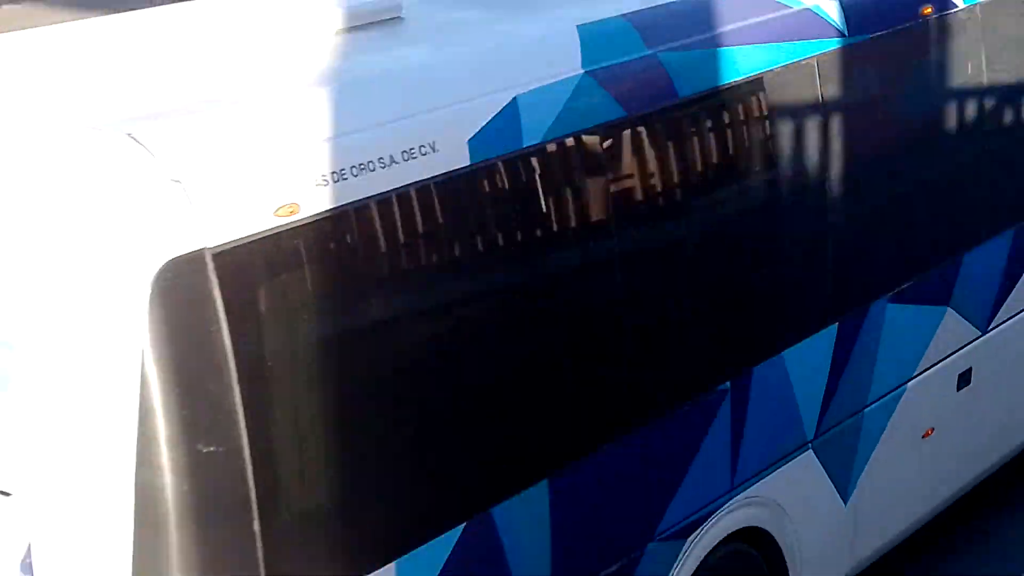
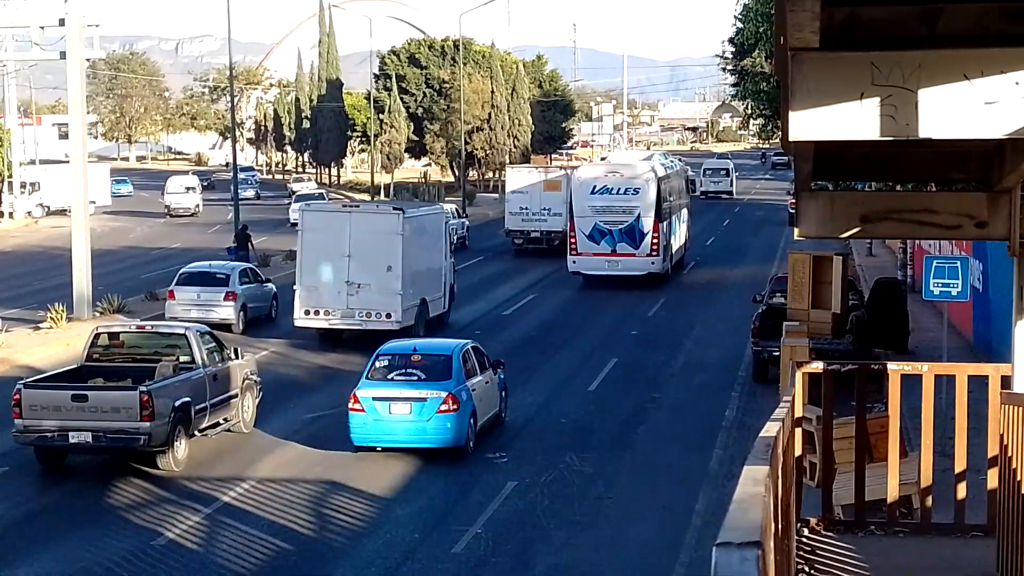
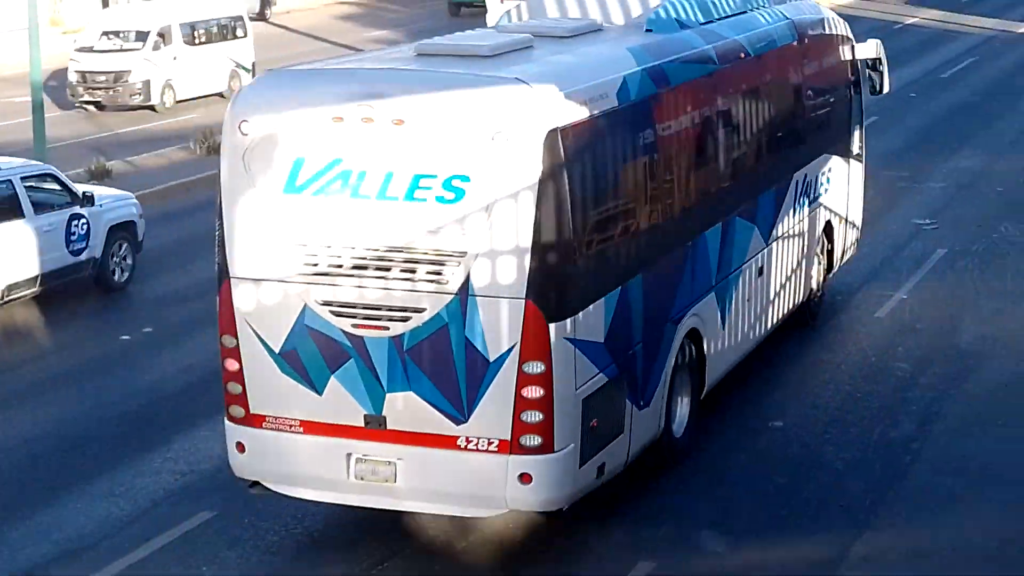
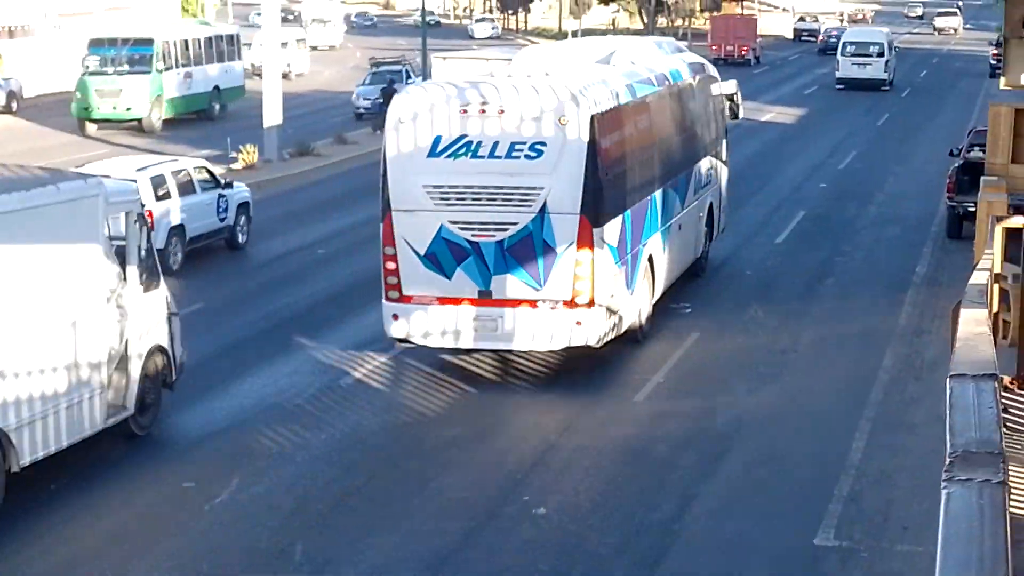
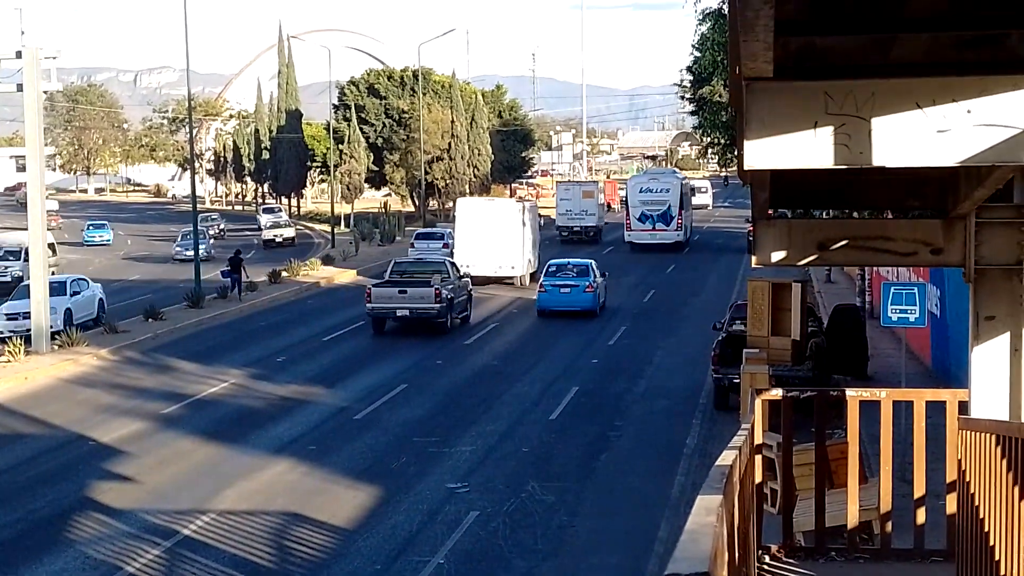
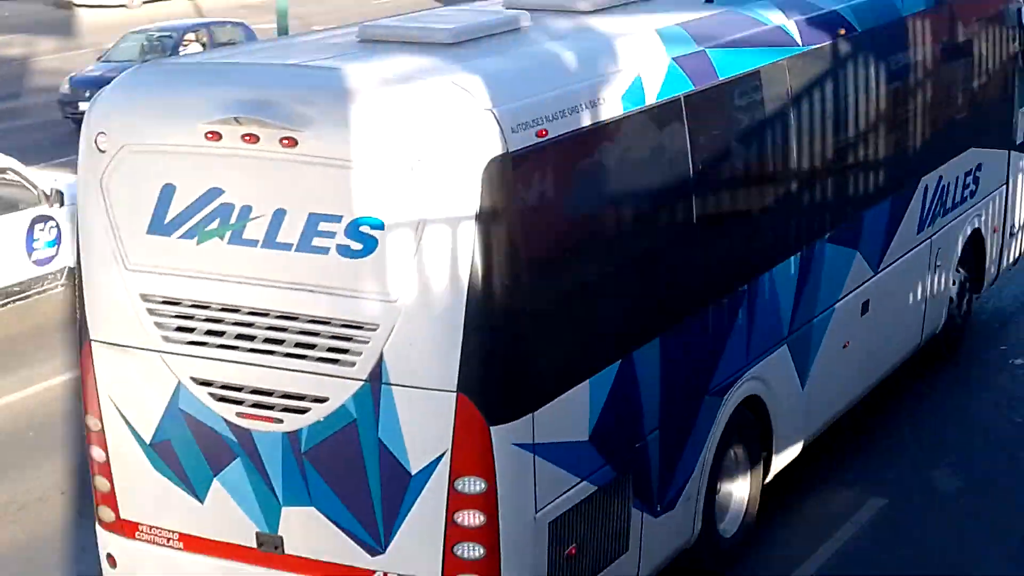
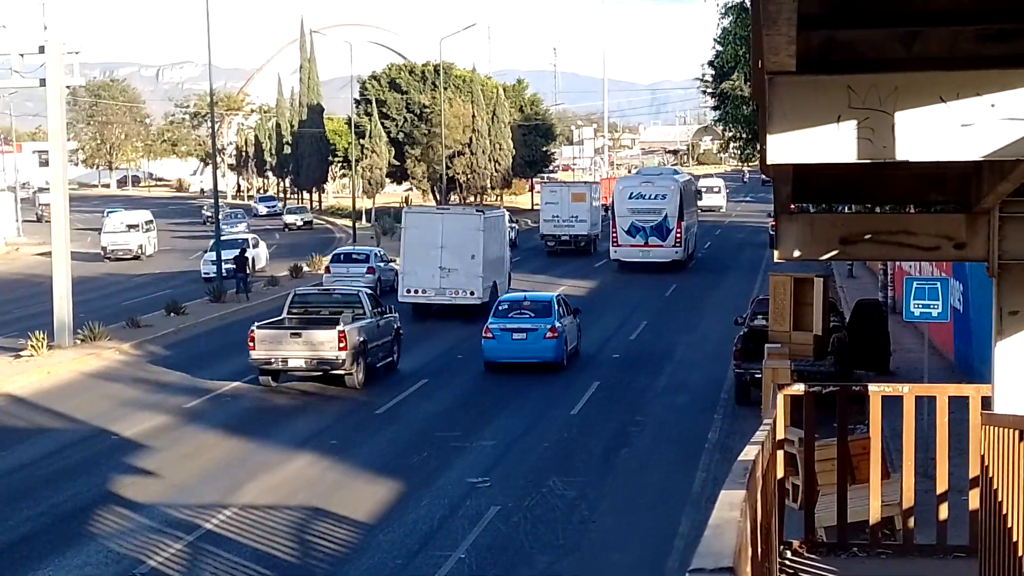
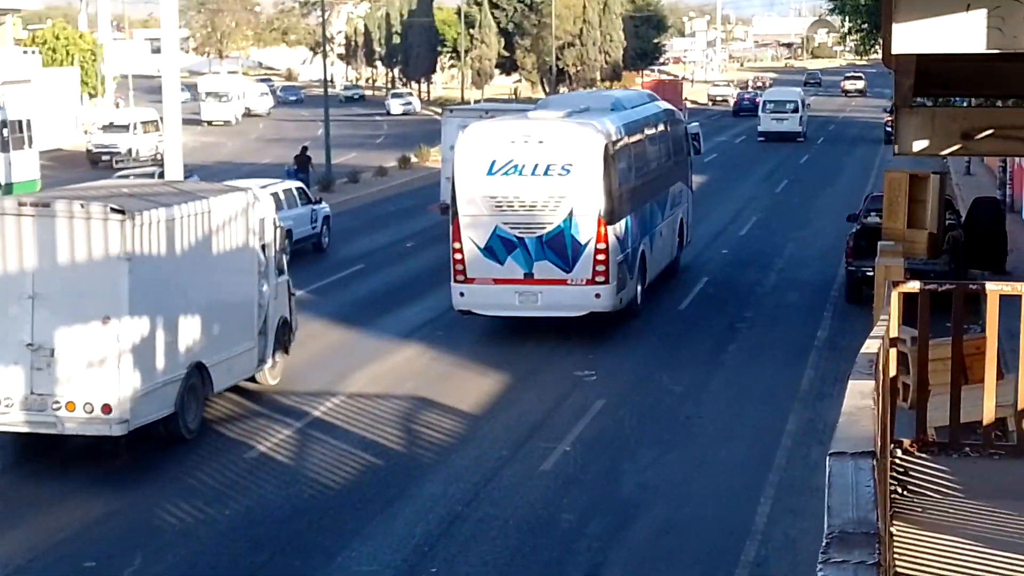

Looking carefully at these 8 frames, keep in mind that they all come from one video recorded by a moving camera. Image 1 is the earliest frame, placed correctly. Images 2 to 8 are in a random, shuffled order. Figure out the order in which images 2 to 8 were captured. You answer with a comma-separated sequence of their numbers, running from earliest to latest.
6, 3, 4, 8, 2, 7, 5
